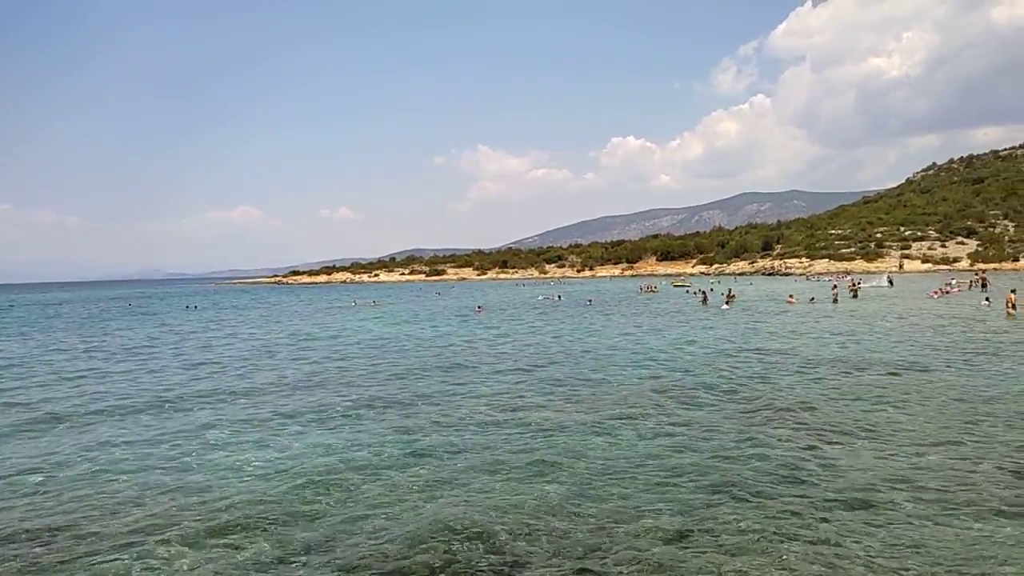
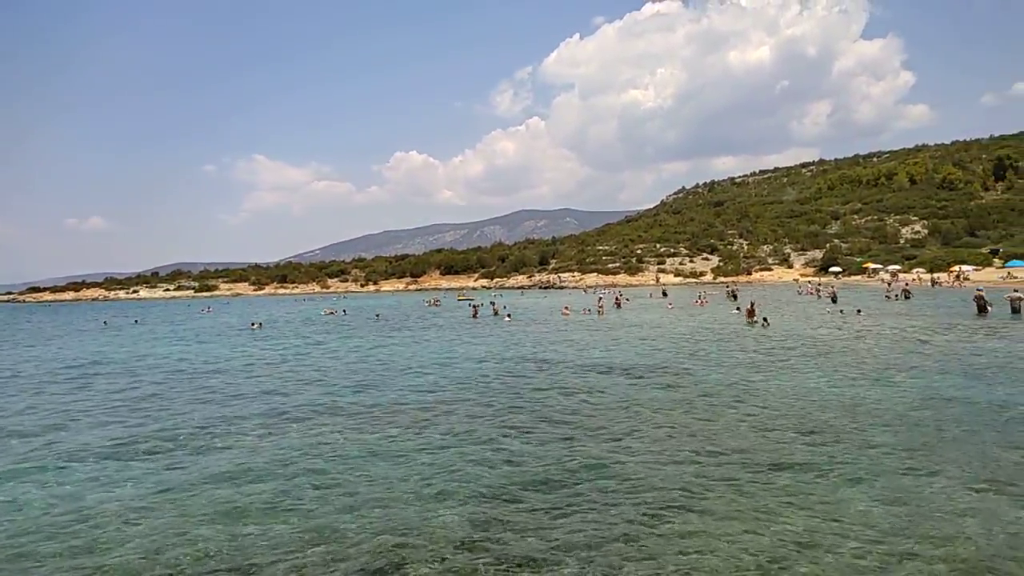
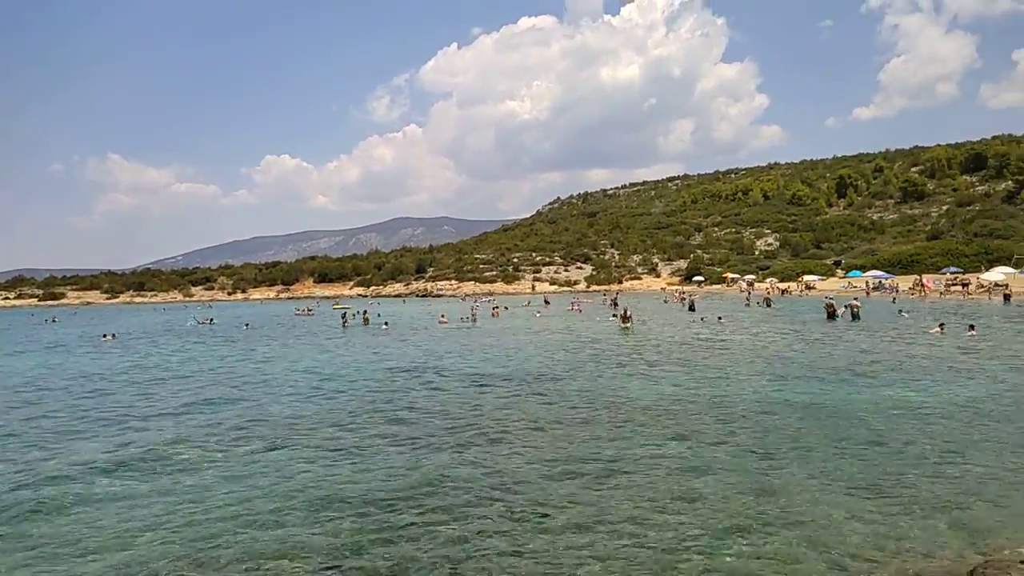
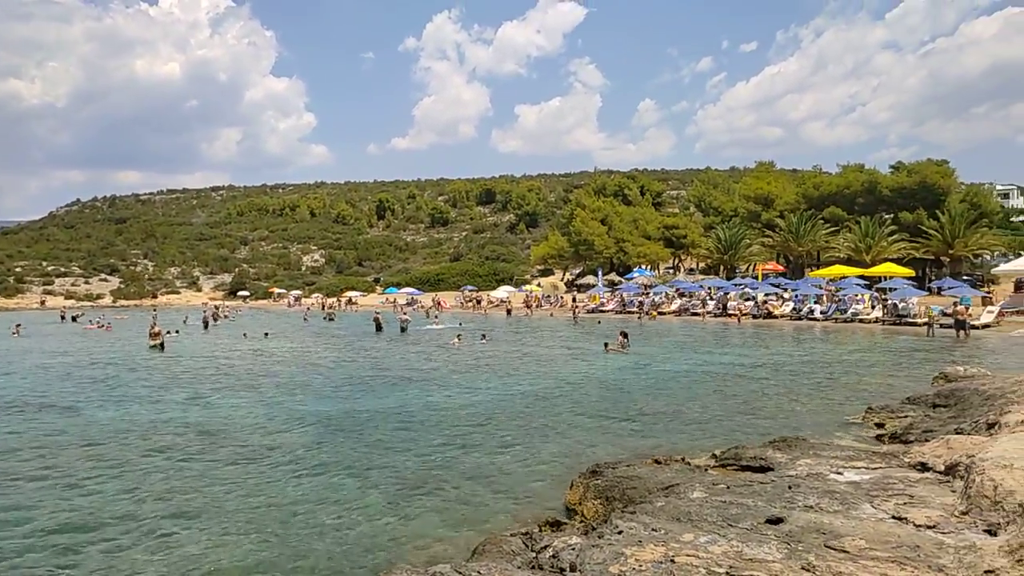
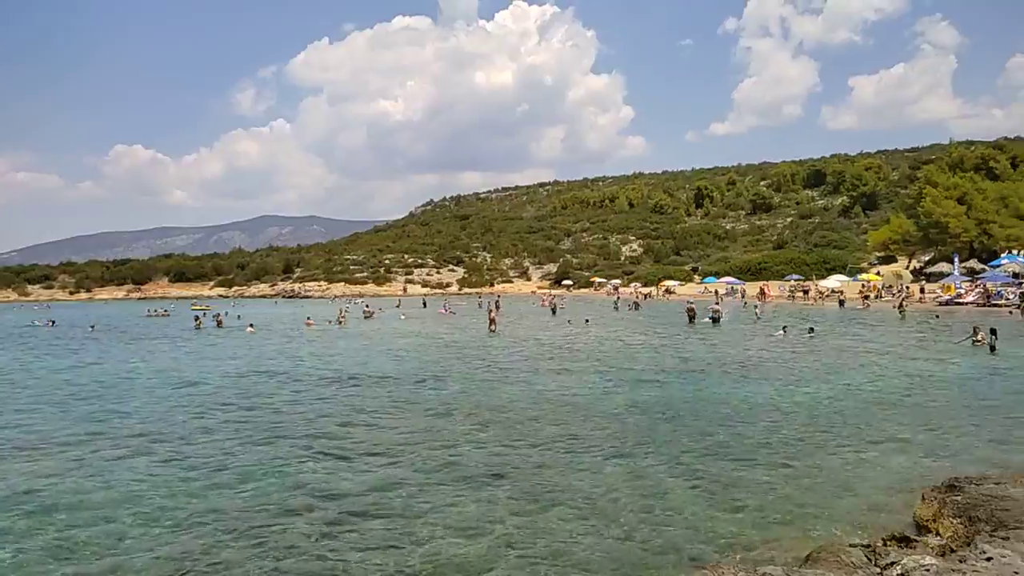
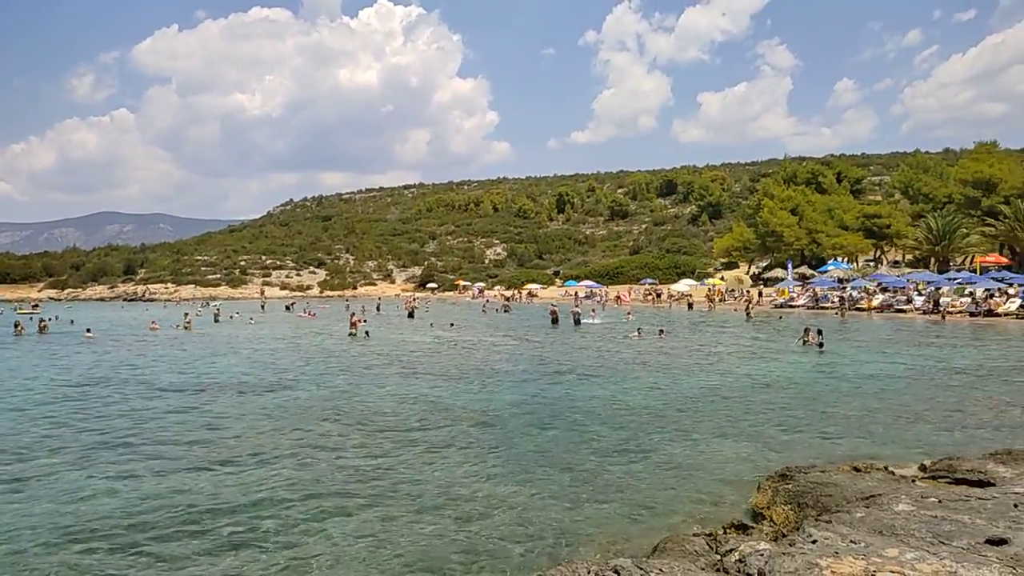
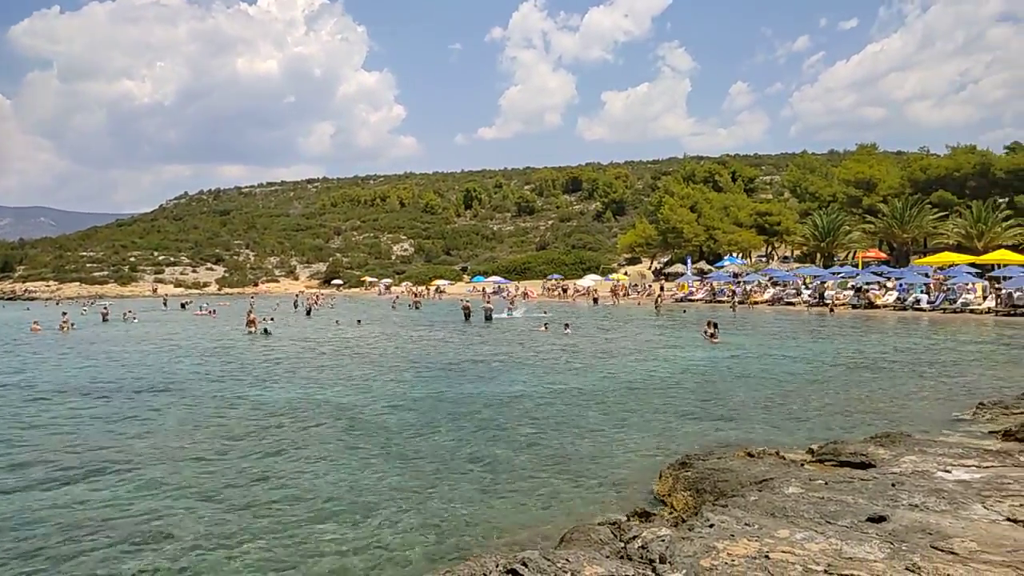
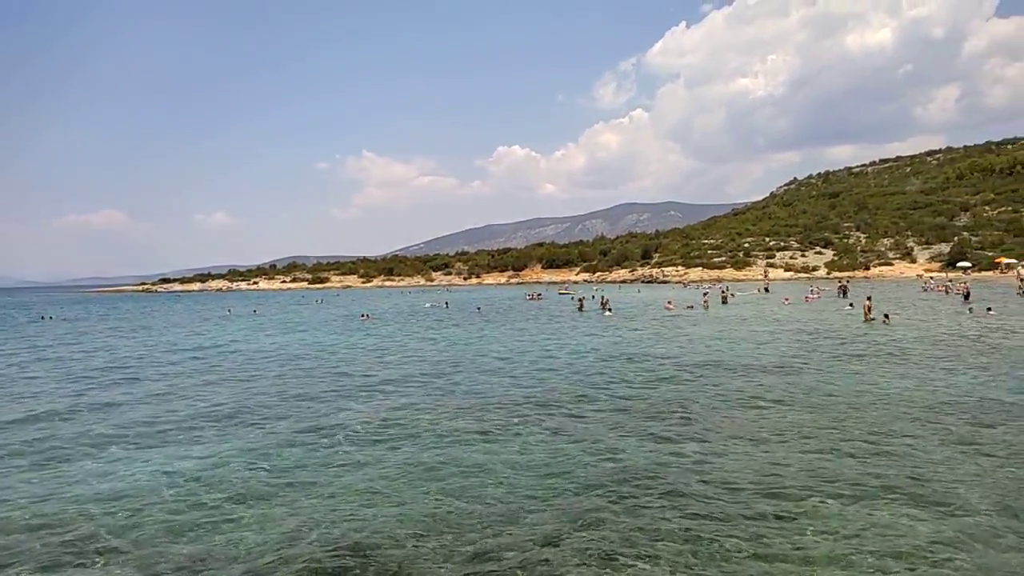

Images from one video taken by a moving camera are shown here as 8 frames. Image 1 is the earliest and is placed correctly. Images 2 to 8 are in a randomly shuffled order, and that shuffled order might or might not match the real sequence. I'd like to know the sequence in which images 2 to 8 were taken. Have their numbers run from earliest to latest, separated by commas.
8, 2, 3, 5, 6, 7, 4
